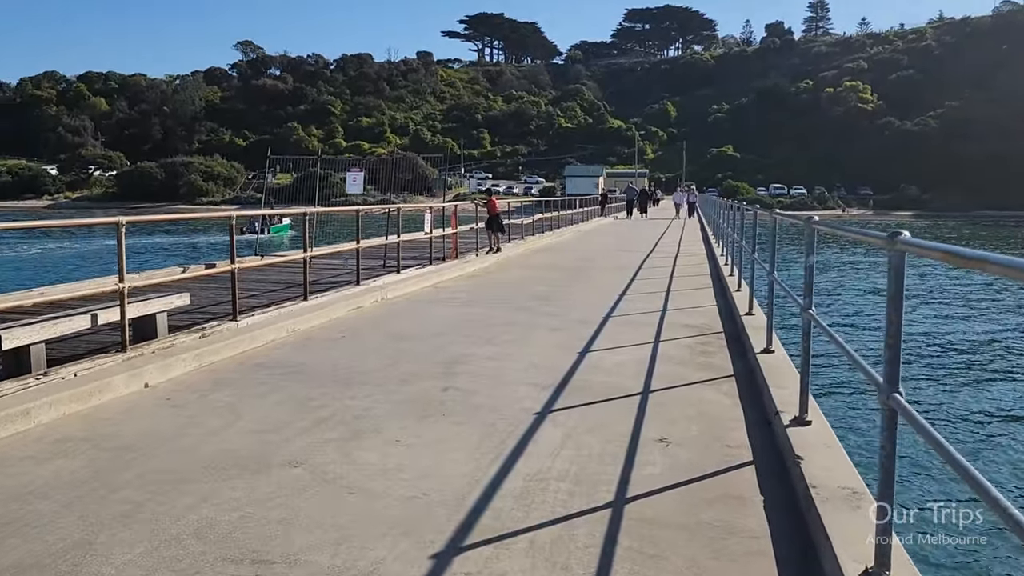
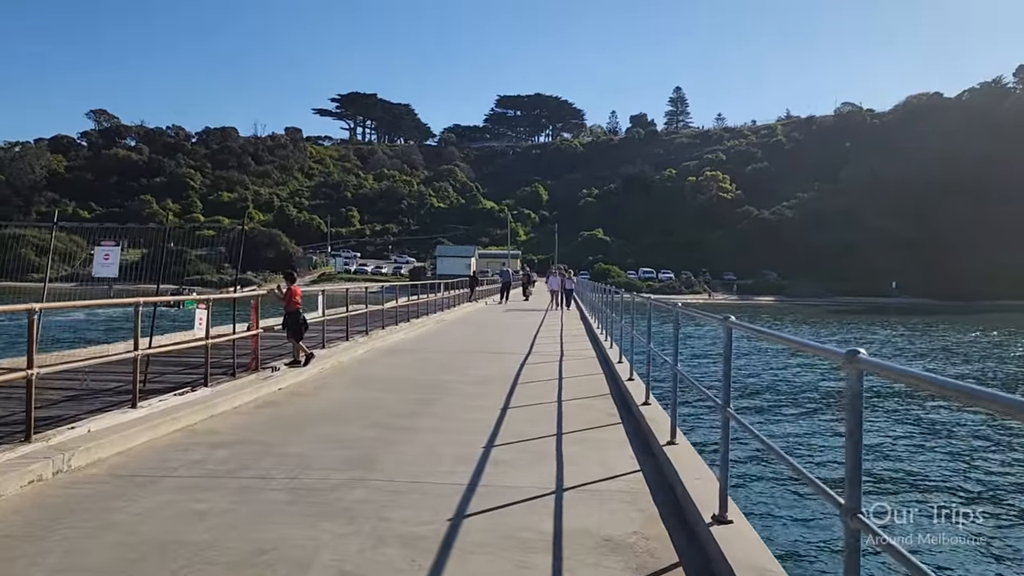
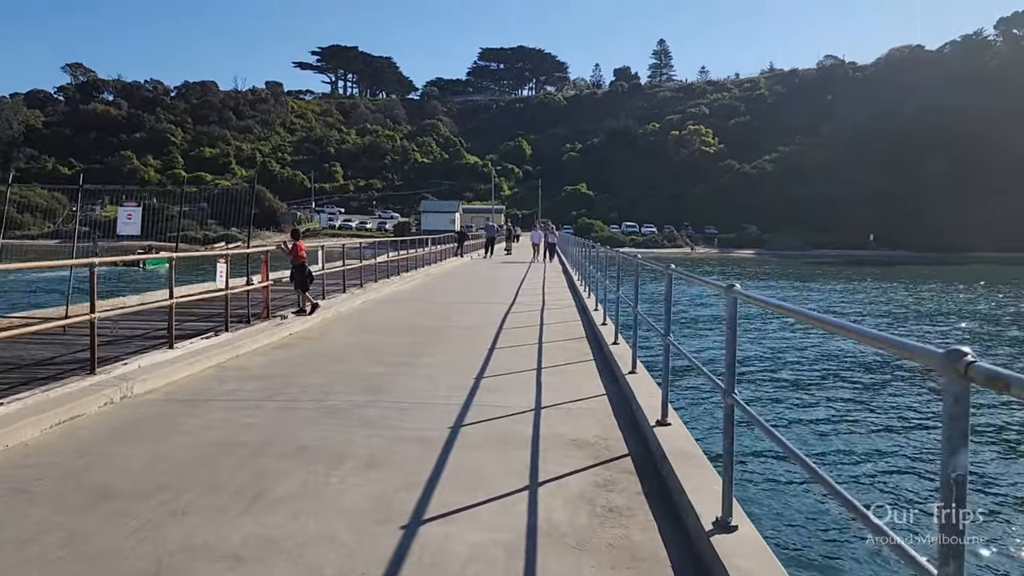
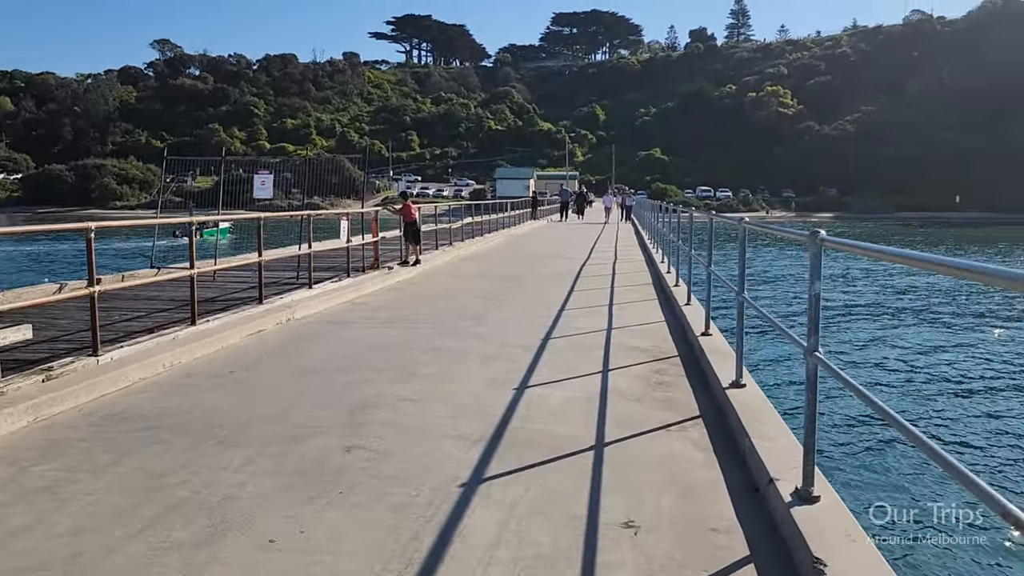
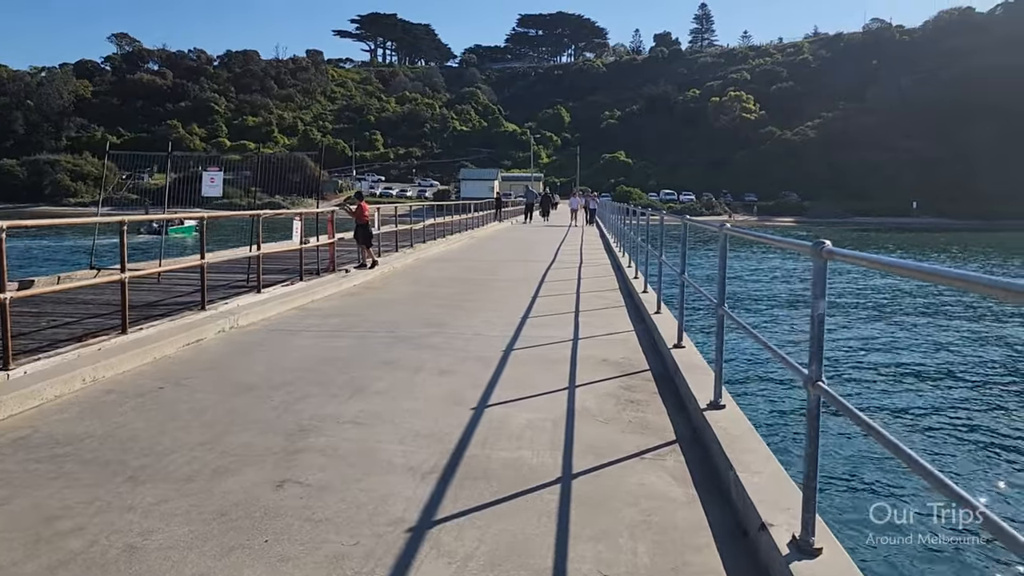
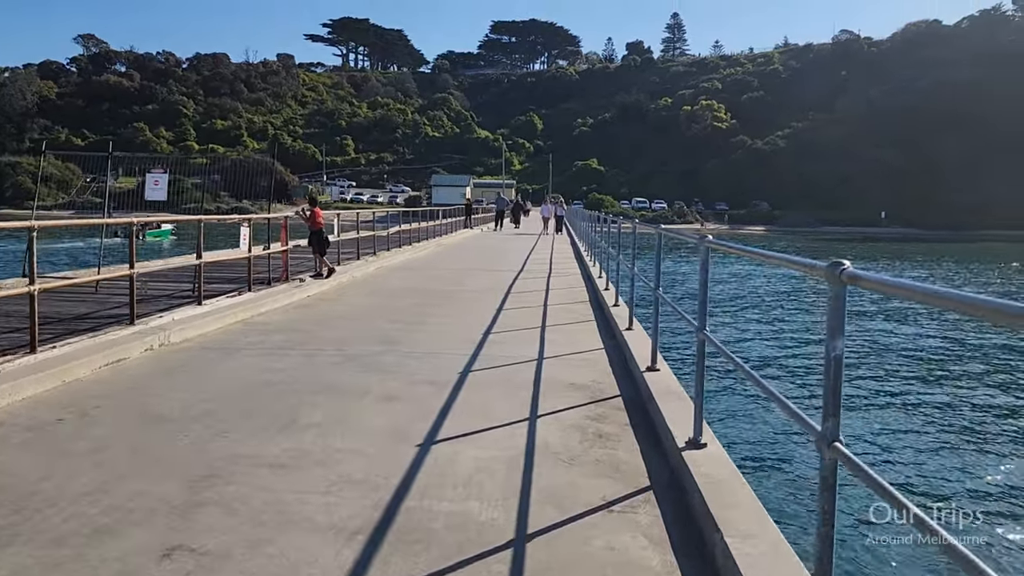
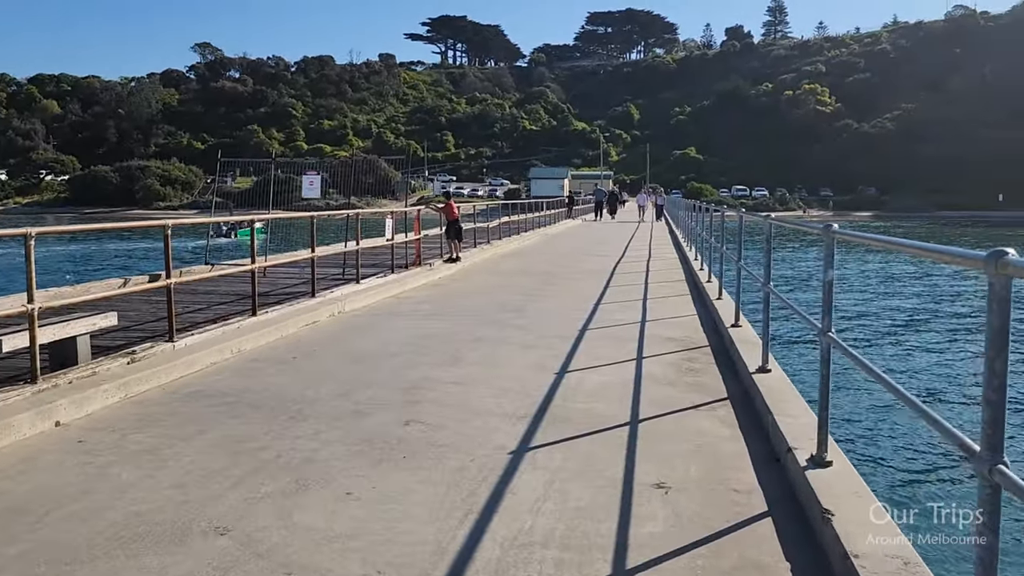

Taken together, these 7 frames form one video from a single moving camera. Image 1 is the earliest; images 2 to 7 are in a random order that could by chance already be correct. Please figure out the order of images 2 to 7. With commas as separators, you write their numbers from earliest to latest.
7, 4, 5, 6, 3, 2
